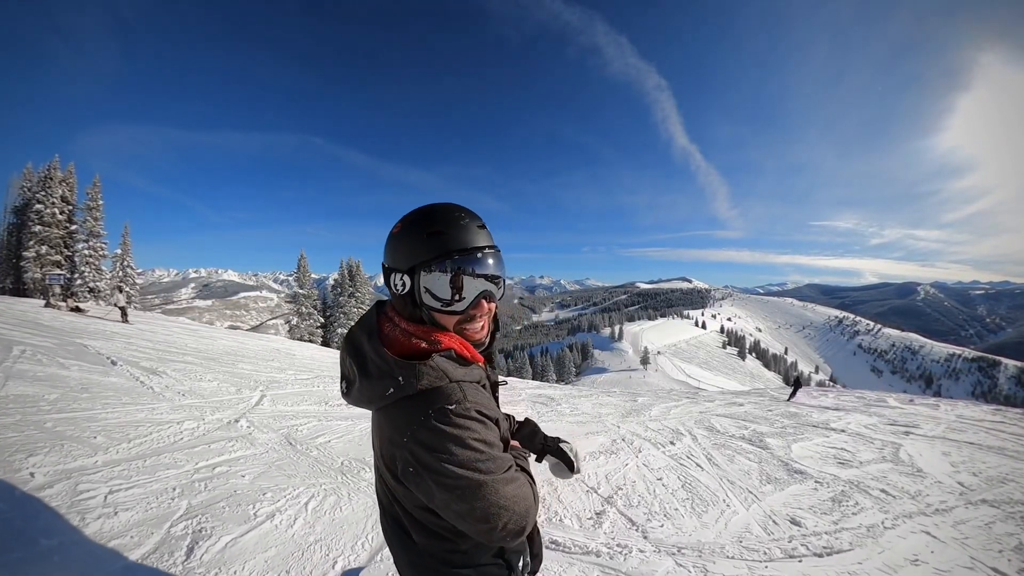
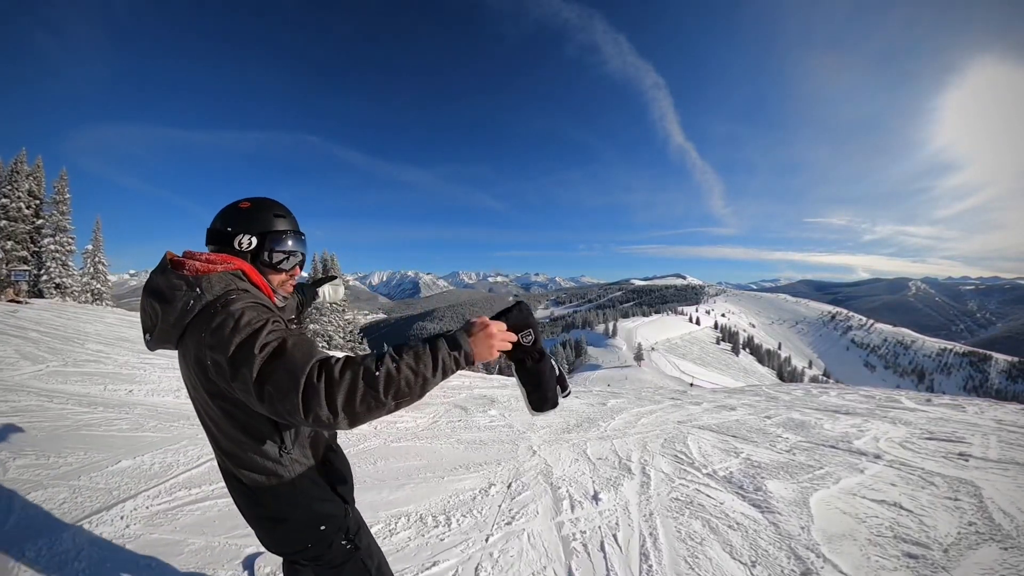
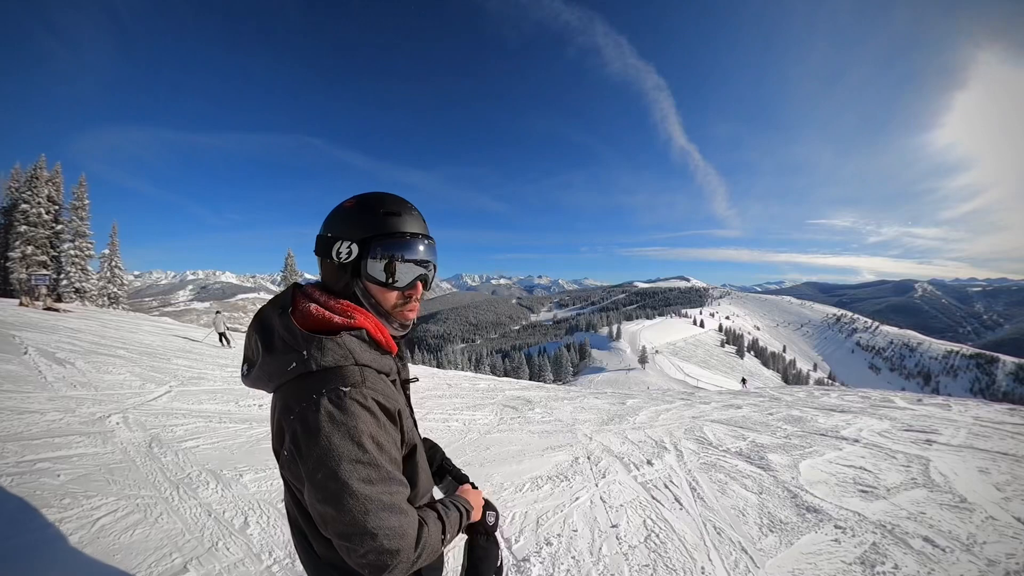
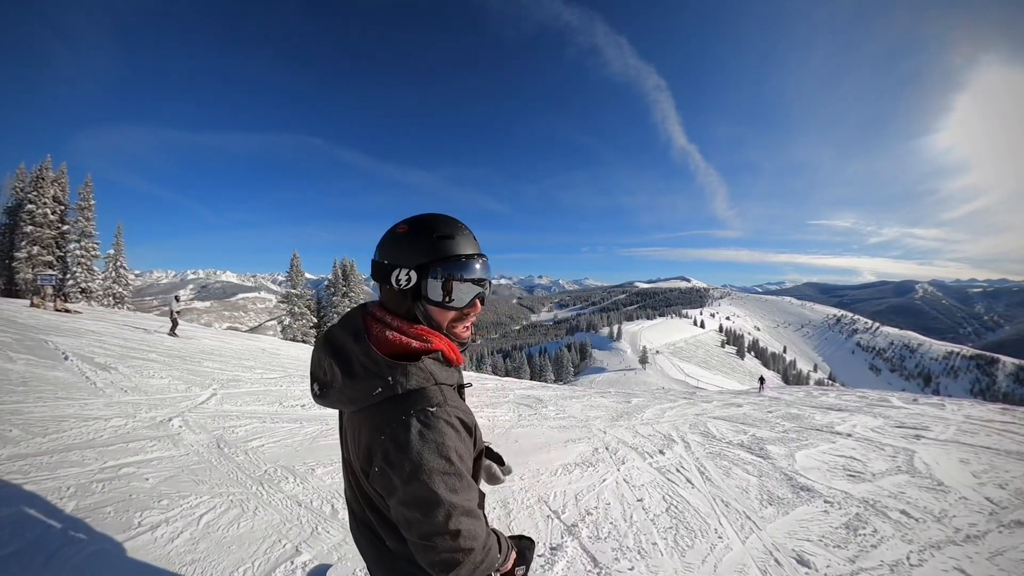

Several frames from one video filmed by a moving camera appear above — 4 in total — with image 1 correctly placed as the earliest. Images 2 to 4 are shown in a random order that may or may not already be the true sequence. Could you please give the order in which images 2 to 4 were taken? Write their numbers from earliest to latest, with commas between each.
4, 3, 2
